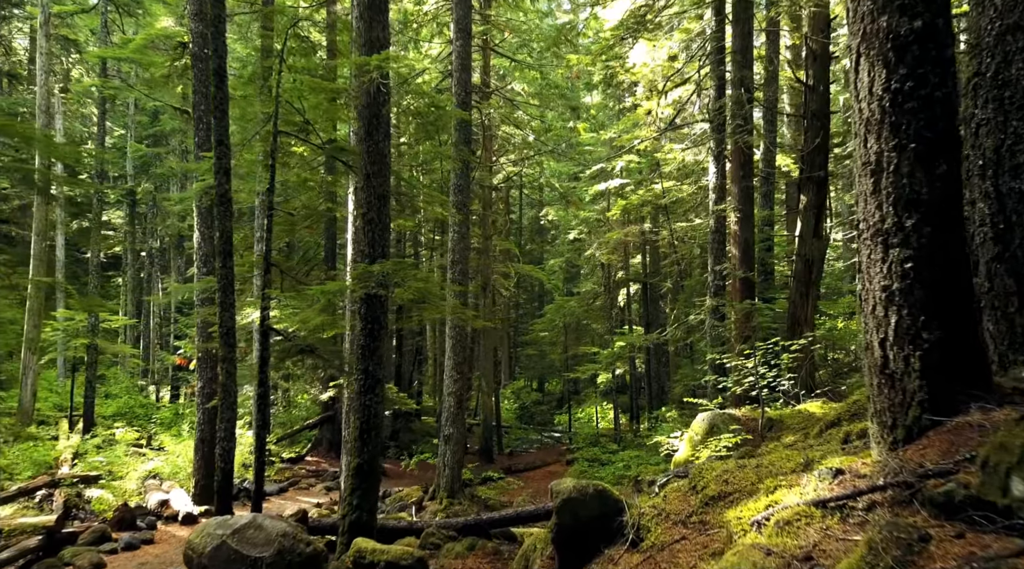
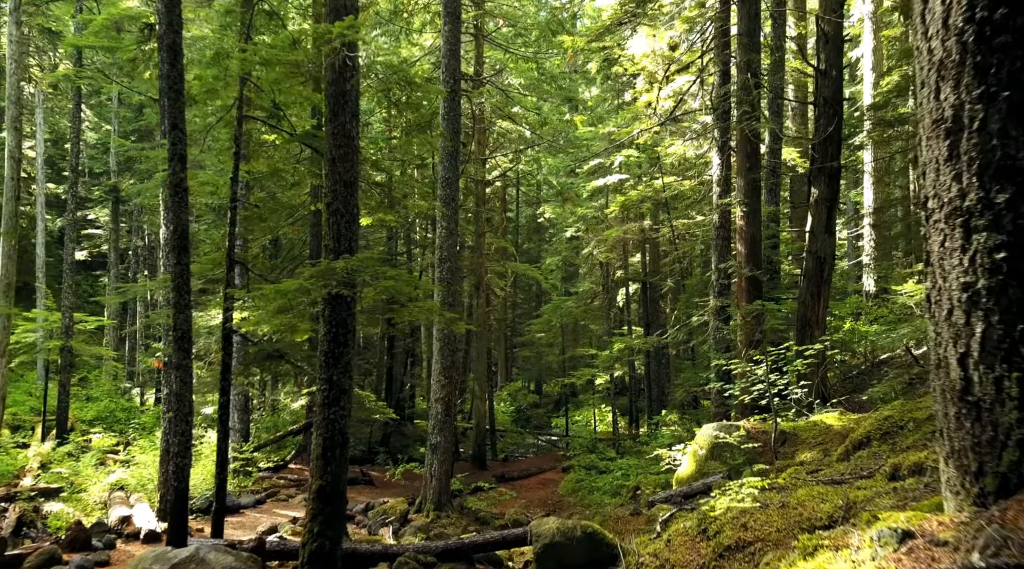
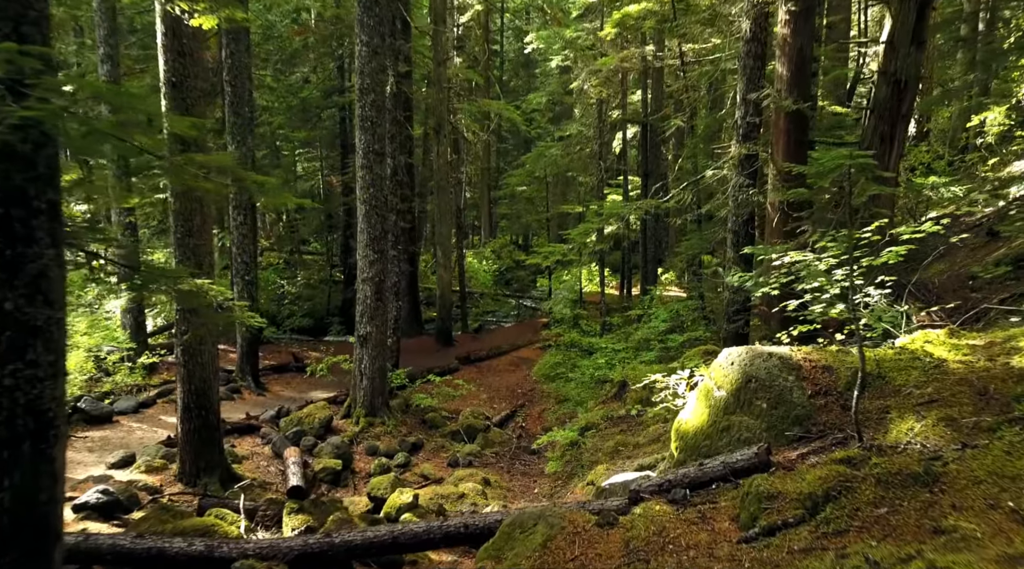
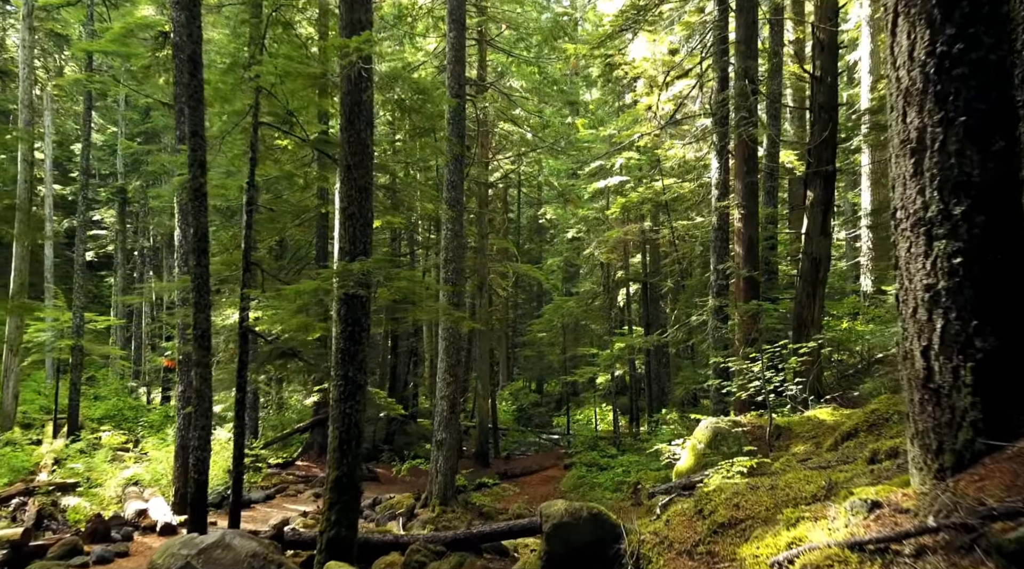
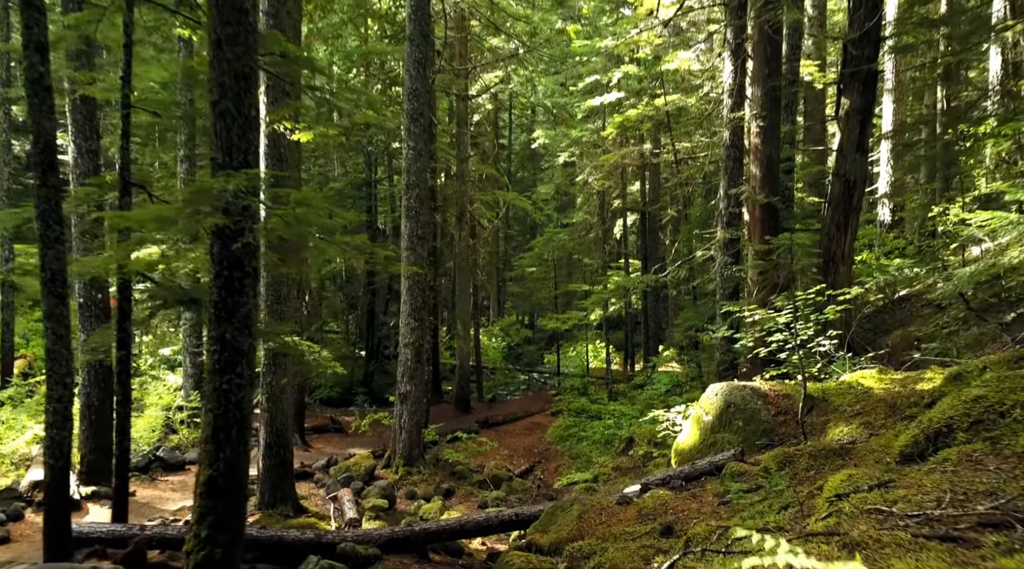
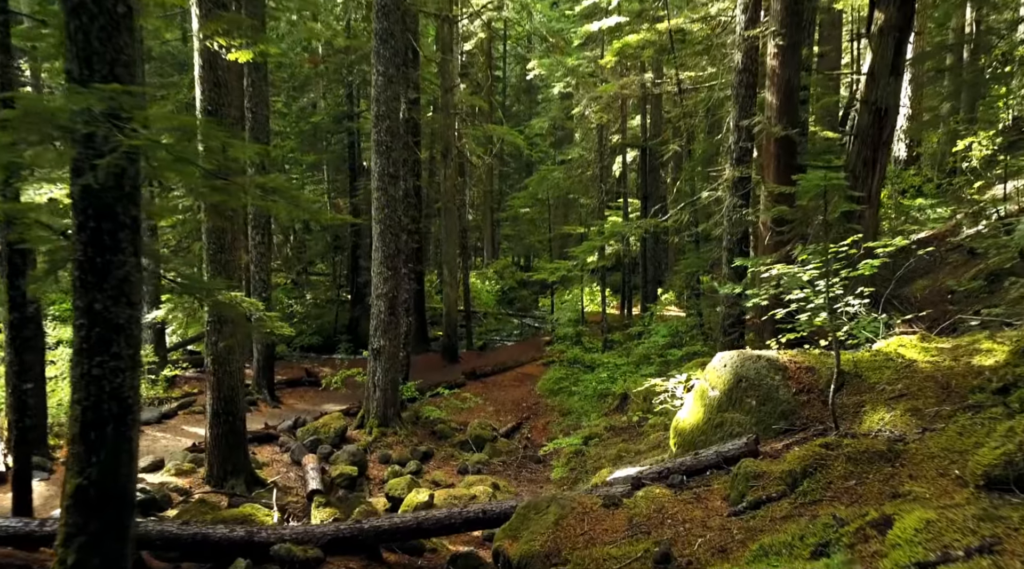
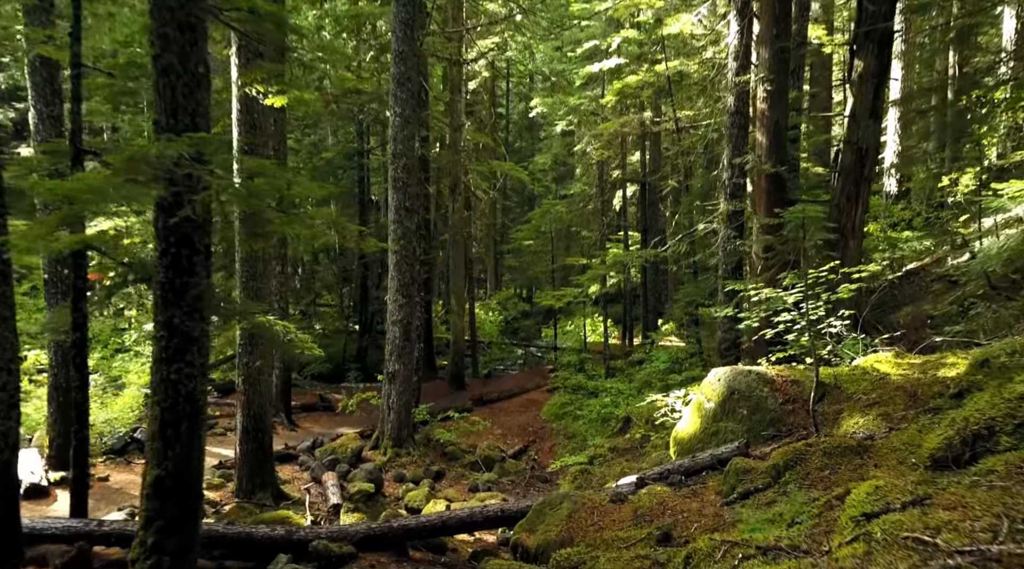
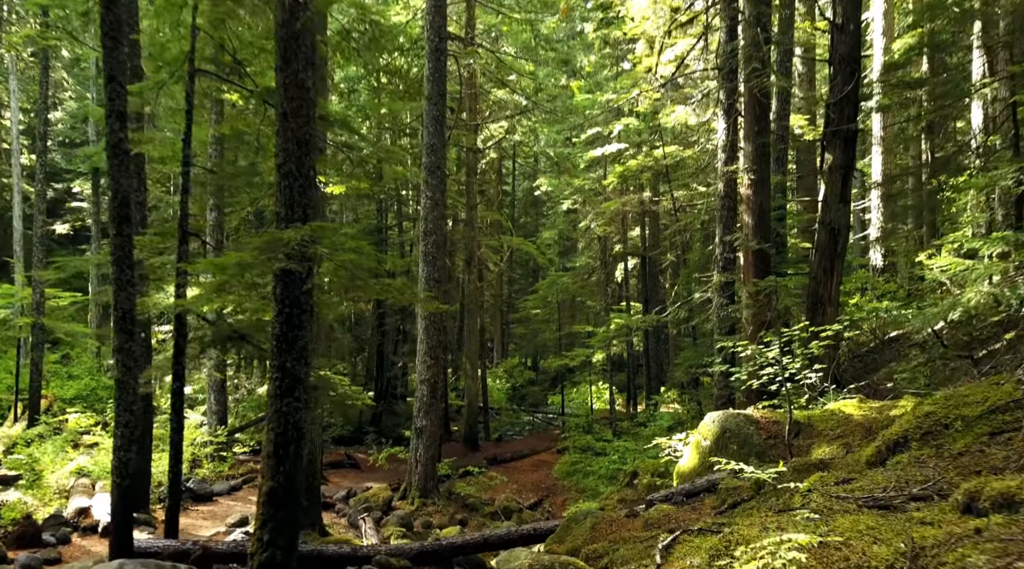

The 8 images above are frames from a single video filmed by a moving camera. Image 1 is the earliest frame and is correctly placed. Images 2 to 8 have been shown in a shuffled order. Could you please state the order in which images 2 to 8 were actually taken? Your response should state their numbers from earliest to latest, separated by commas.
4, 2, 8, 5, 7, 6, 3
